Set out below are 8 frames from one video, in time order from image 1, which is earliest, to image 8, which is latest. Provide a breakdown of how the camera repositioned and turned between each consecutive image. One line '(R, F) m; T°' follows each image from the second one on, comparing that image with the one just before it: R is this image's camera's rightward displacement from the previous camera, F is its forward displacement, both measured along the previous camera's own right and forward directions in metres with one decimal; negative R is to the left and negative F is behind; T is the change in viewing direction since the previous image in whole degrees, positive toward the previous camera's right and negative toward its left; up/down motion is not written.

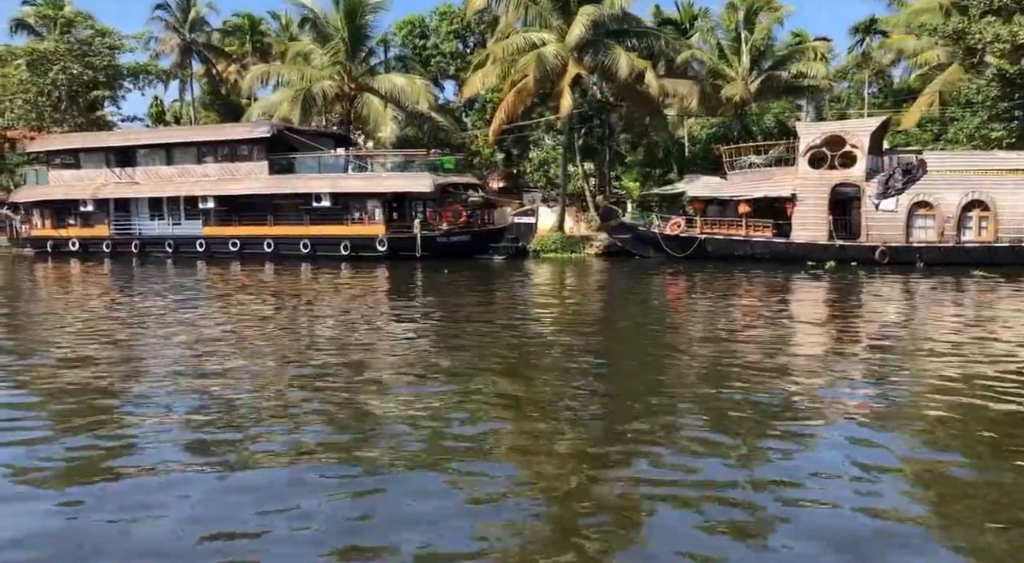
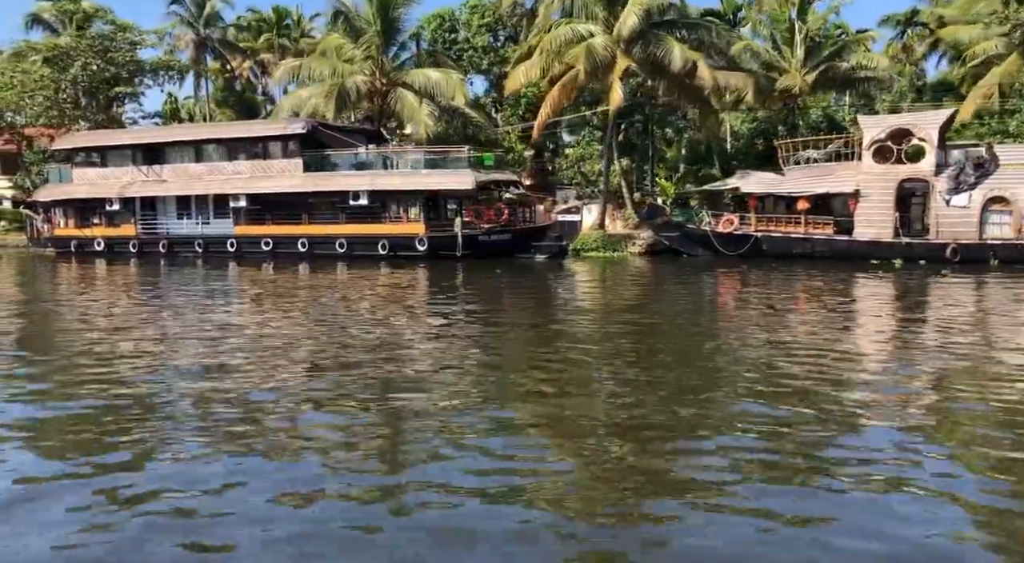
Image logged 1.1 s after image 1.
(-1.0, +0.7) m; 0°
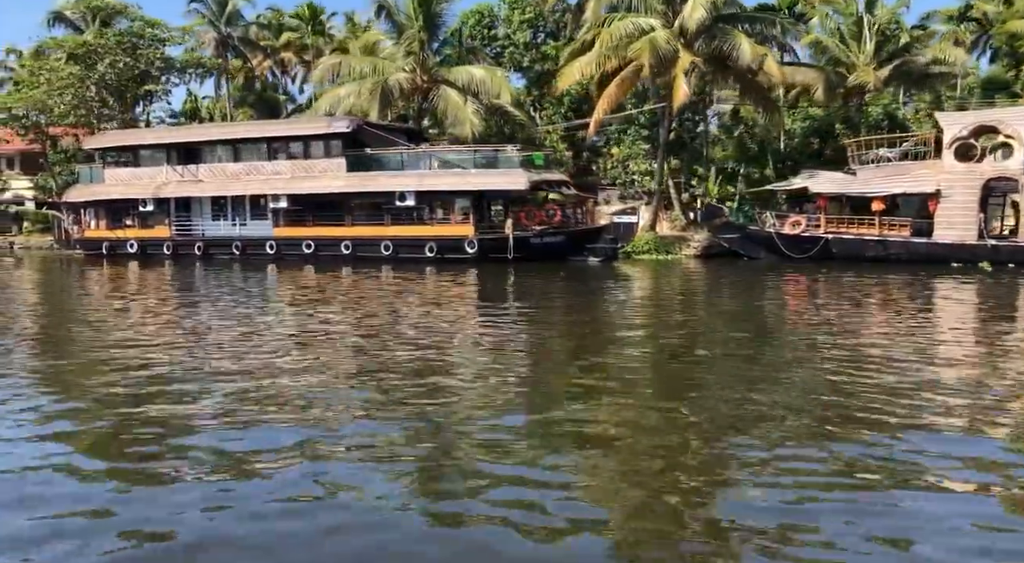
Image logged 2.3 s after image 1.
(-1.1, +0.8) m; 0°
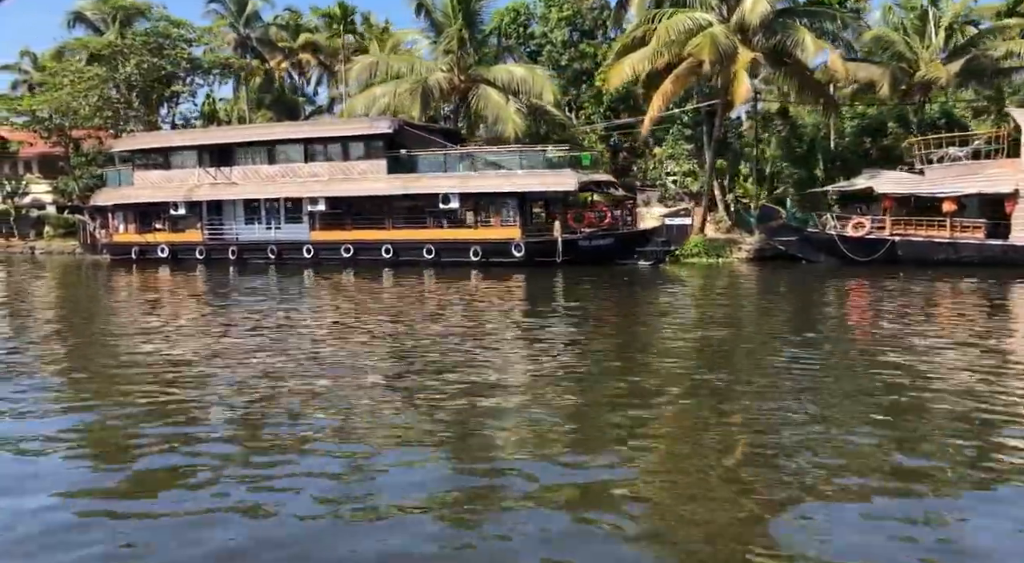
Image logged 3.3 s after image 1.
(-1.0, +0.7) m; 0°
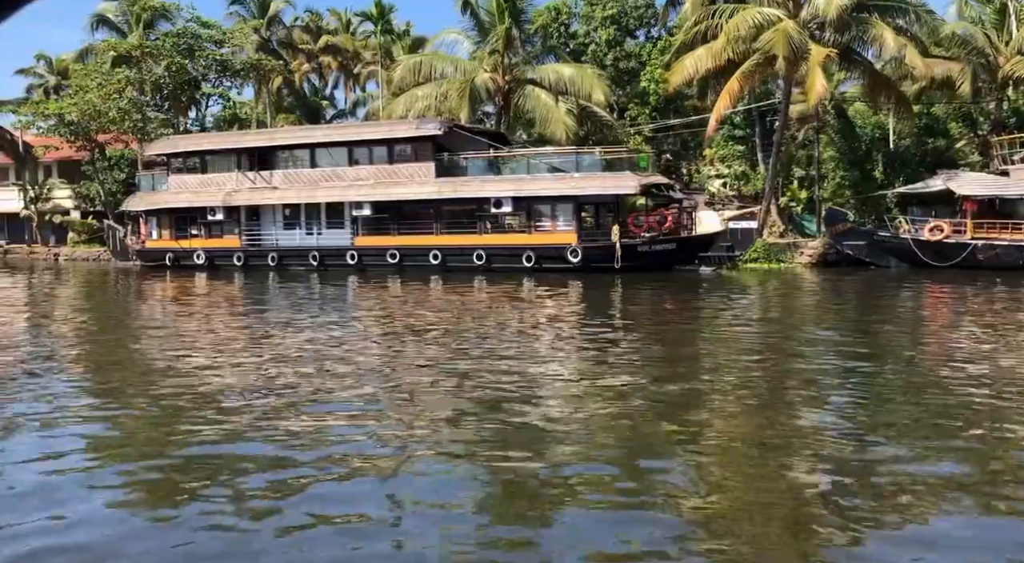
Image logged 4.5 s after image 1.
(-1.1, +0.8) m; 0°
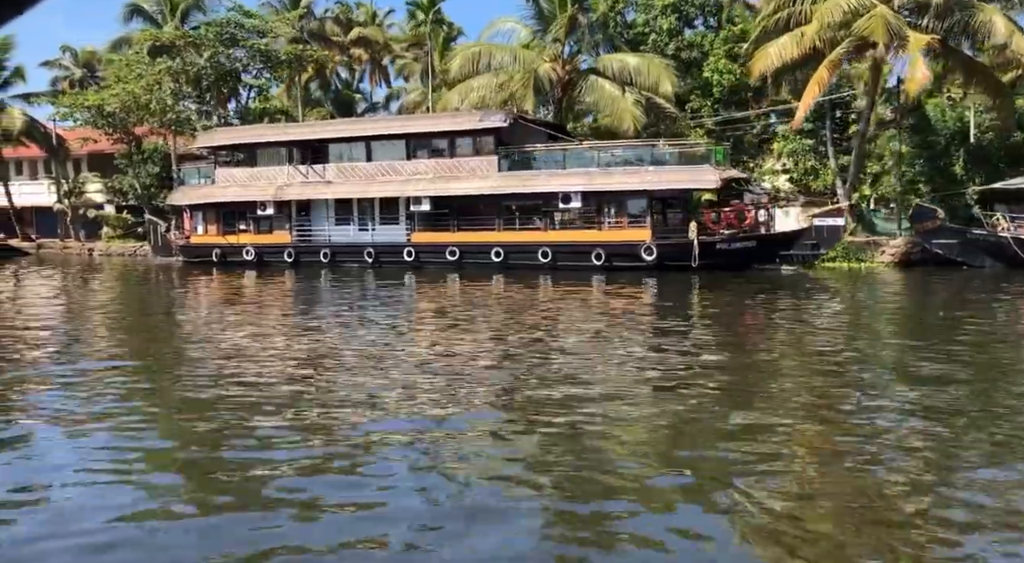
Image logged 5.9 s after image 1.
(-1.2, +0.9) m; -1°
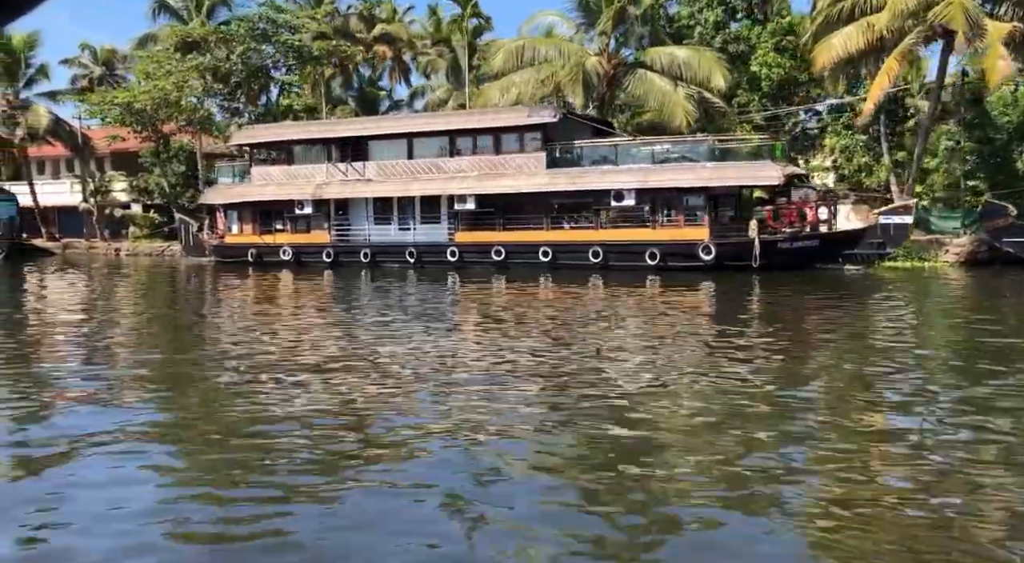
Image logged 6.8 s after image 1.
(-0.8, +0.7) m; -1°
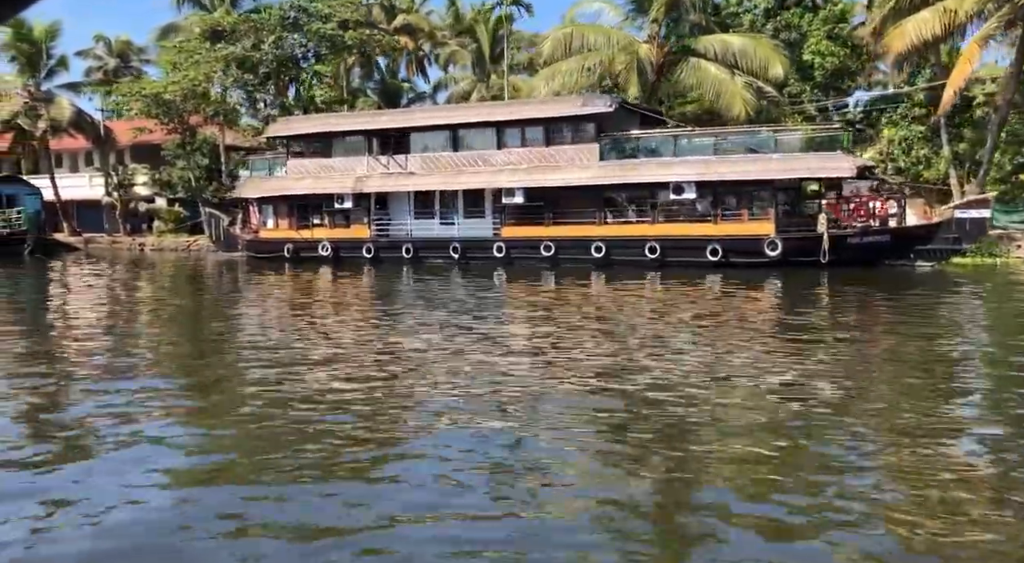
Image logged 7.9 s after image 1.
(-1.0, +0.8) m; 0°
